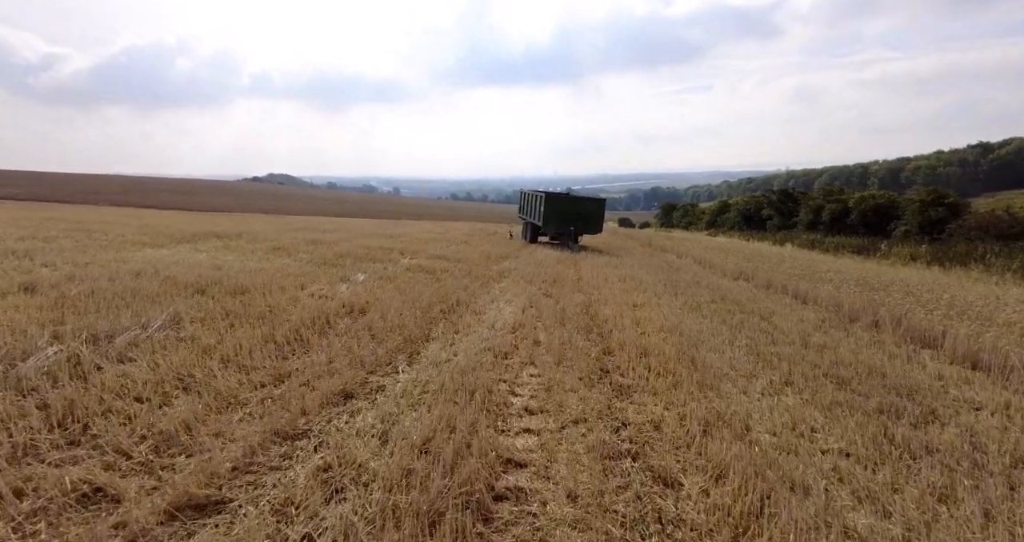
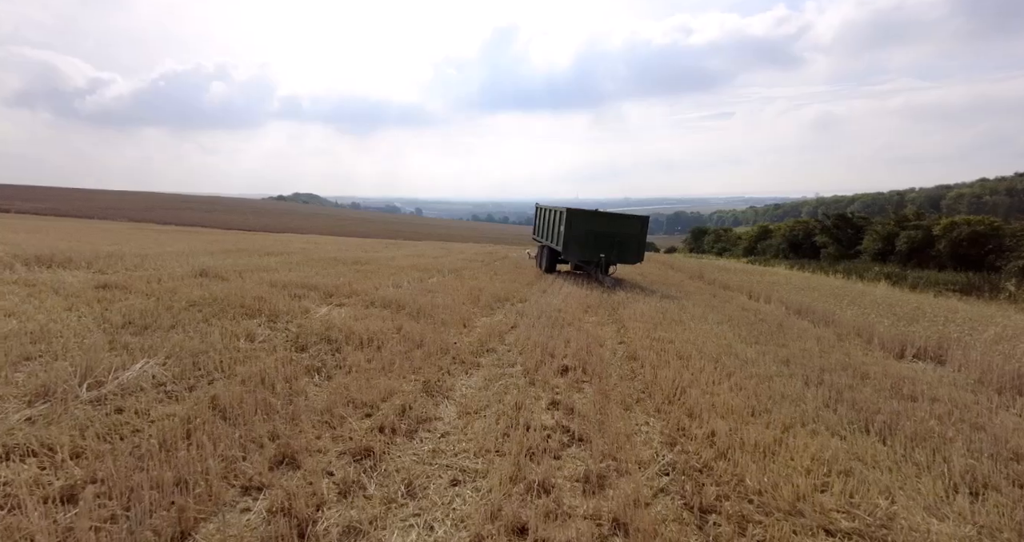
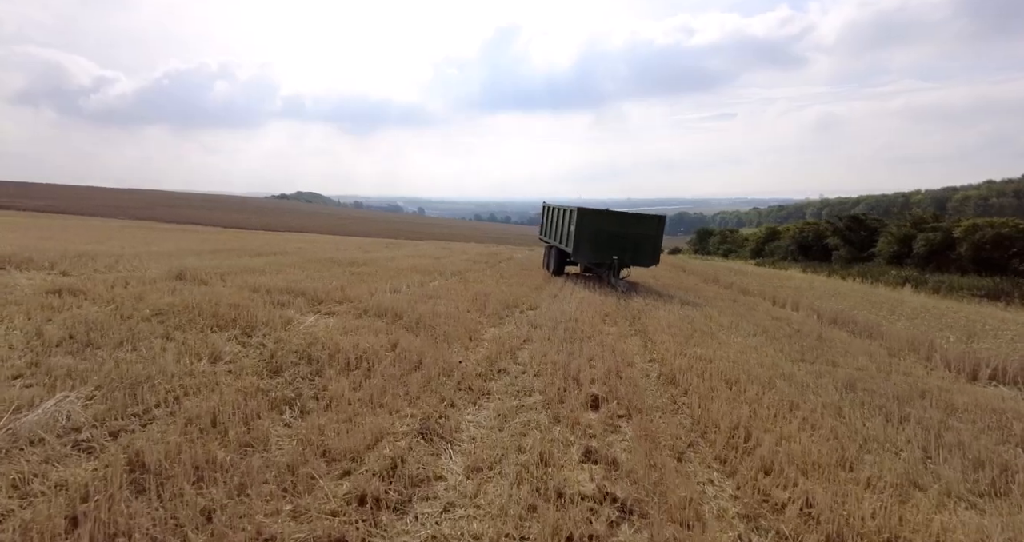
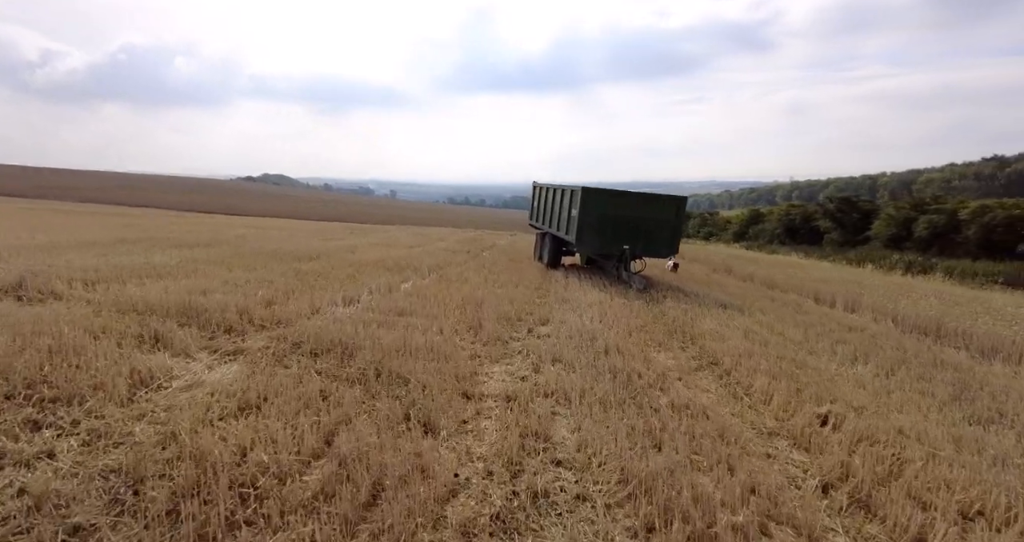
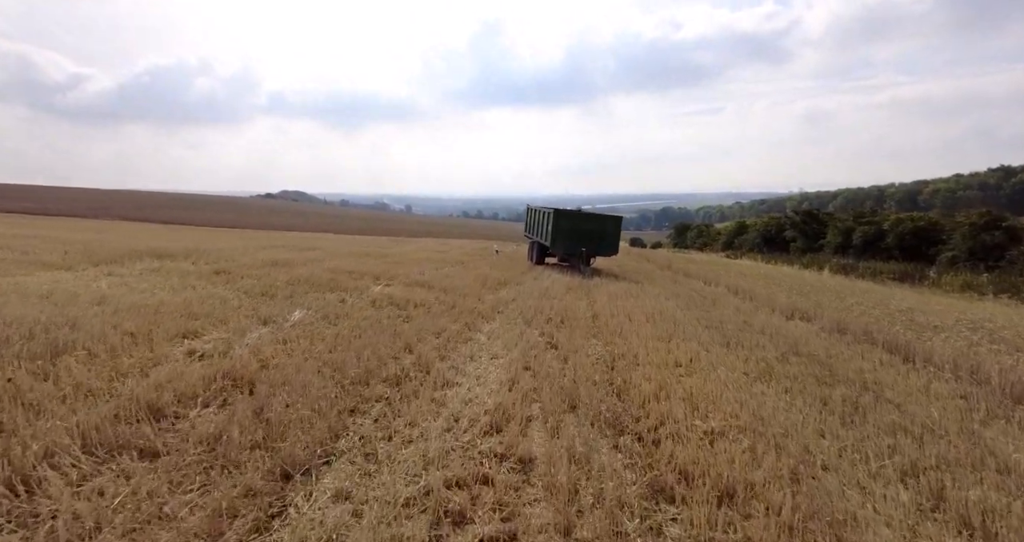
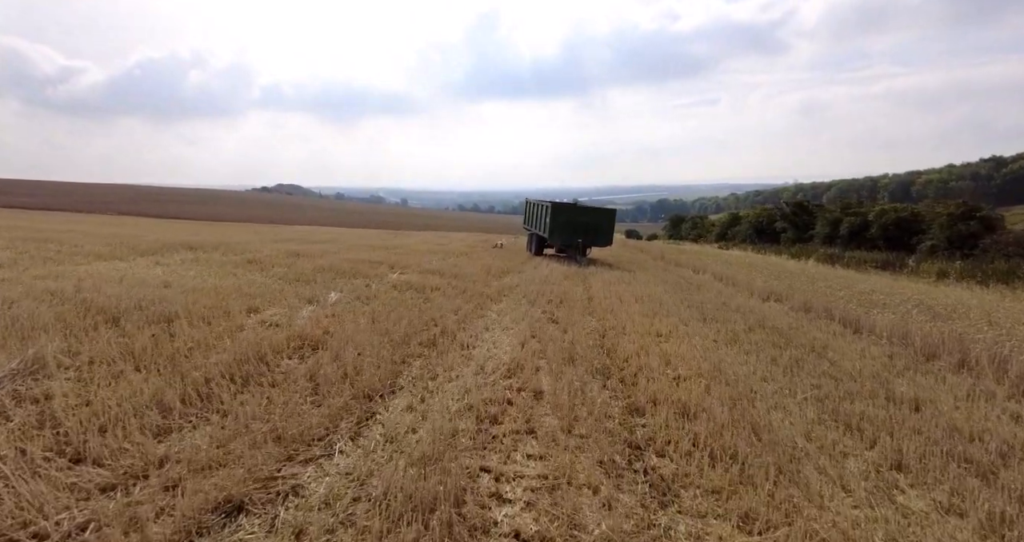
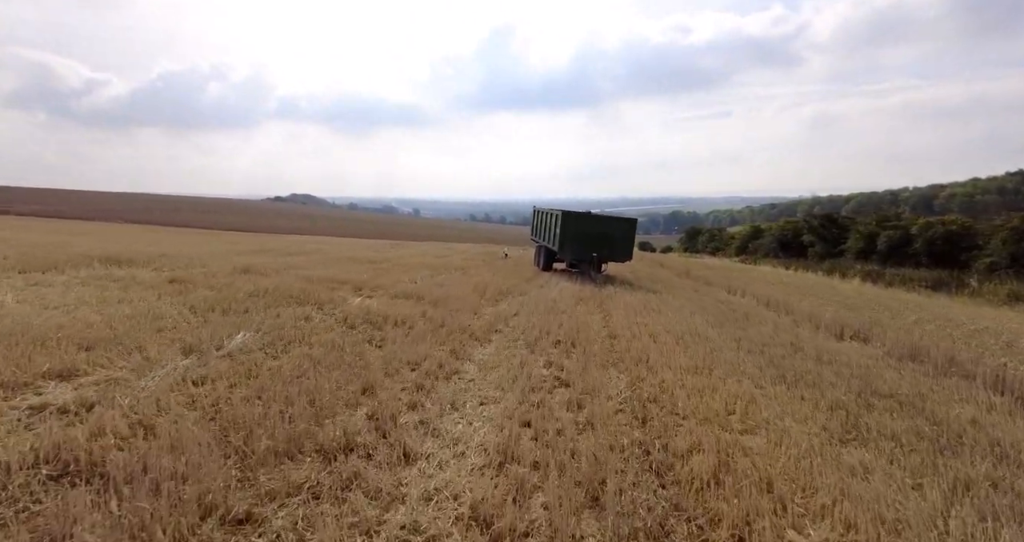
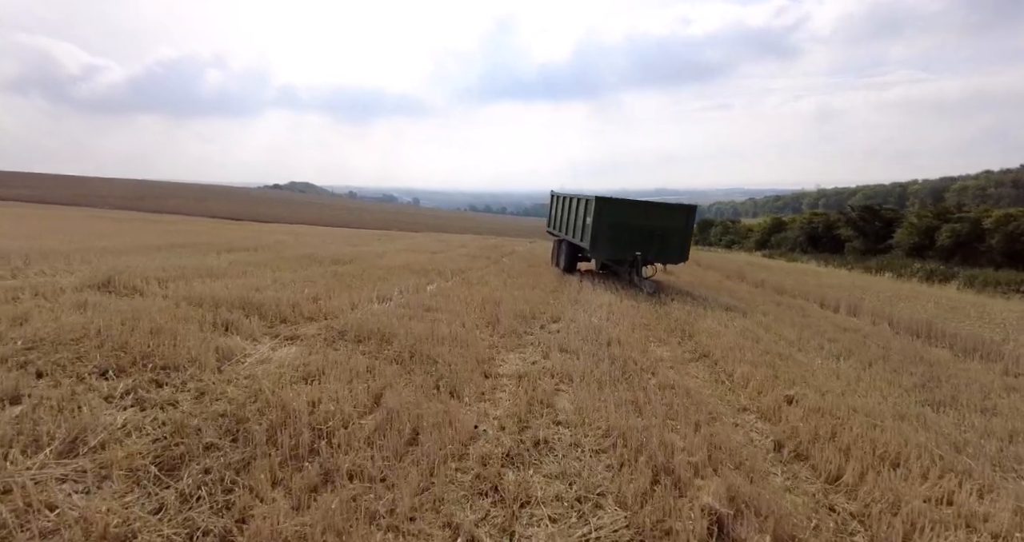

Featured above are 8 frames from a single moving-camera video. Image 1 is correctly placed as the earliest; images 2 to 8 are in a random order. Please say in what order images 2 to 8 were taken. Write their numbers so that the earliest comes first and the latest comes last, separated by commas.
6, 5, 7, 2, 3, 8, 4
